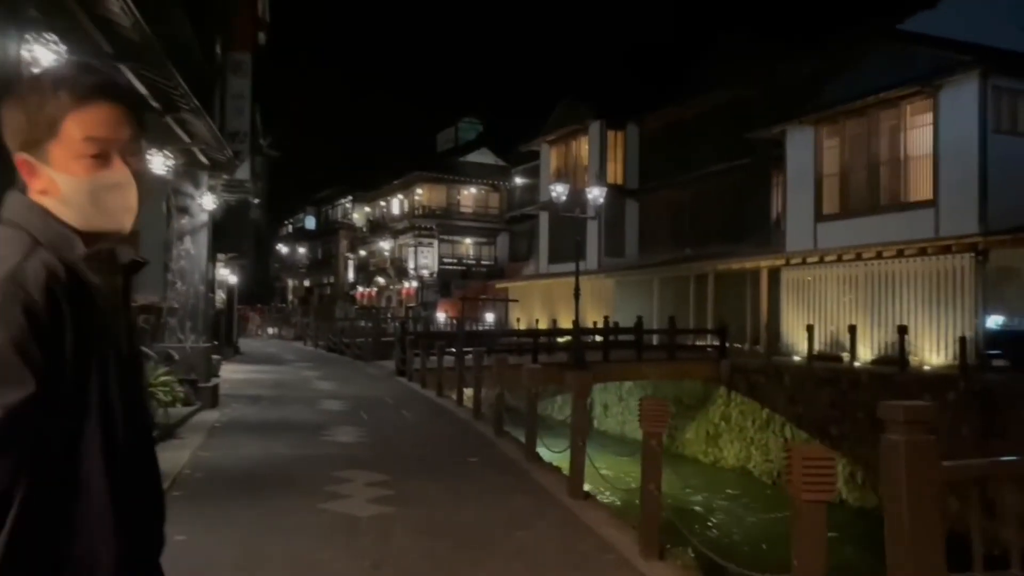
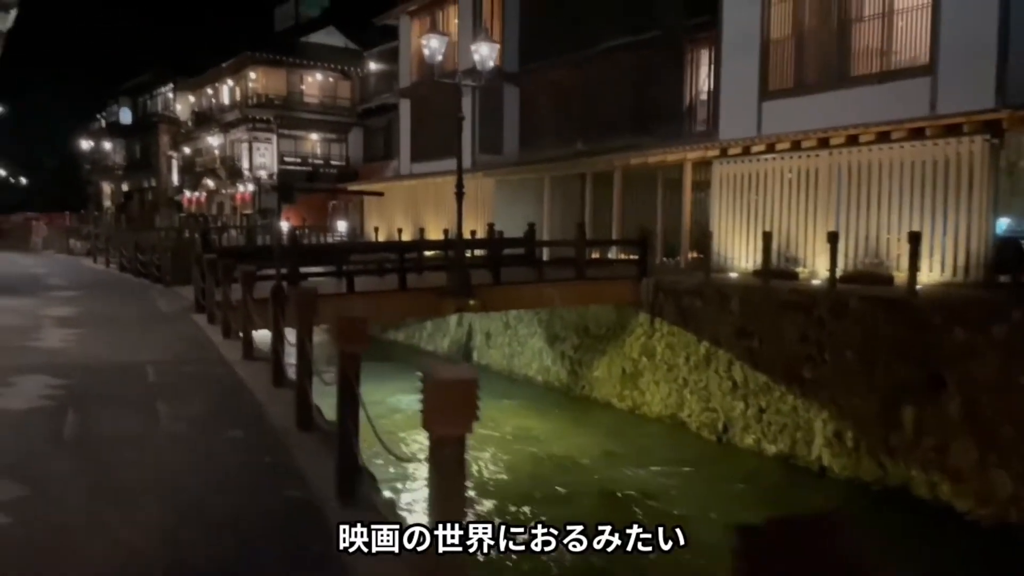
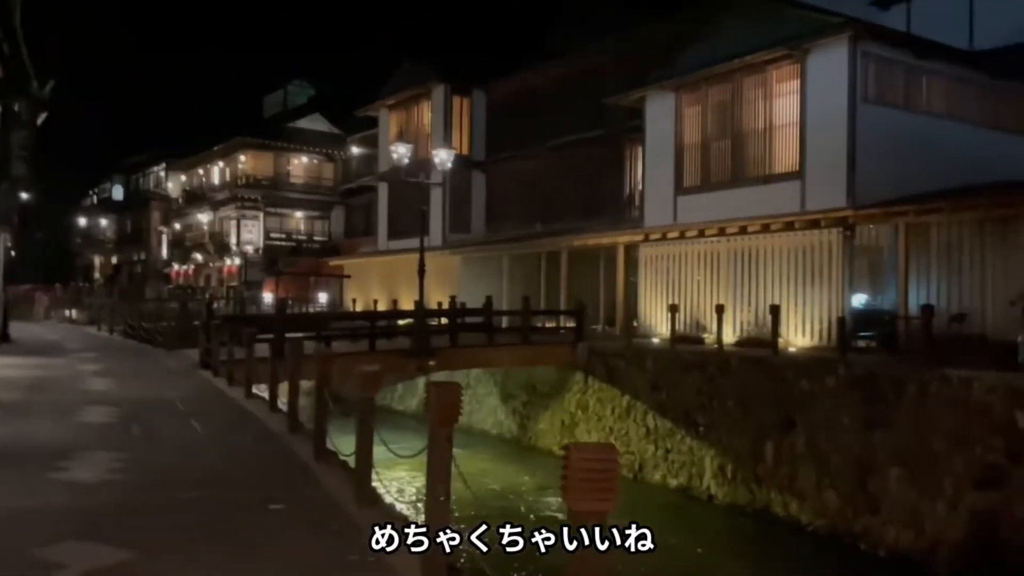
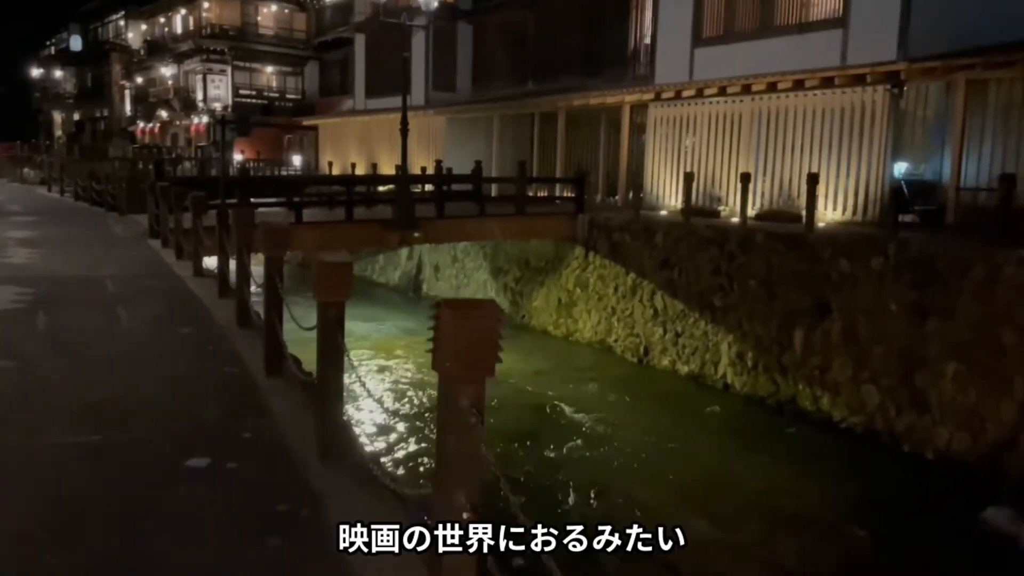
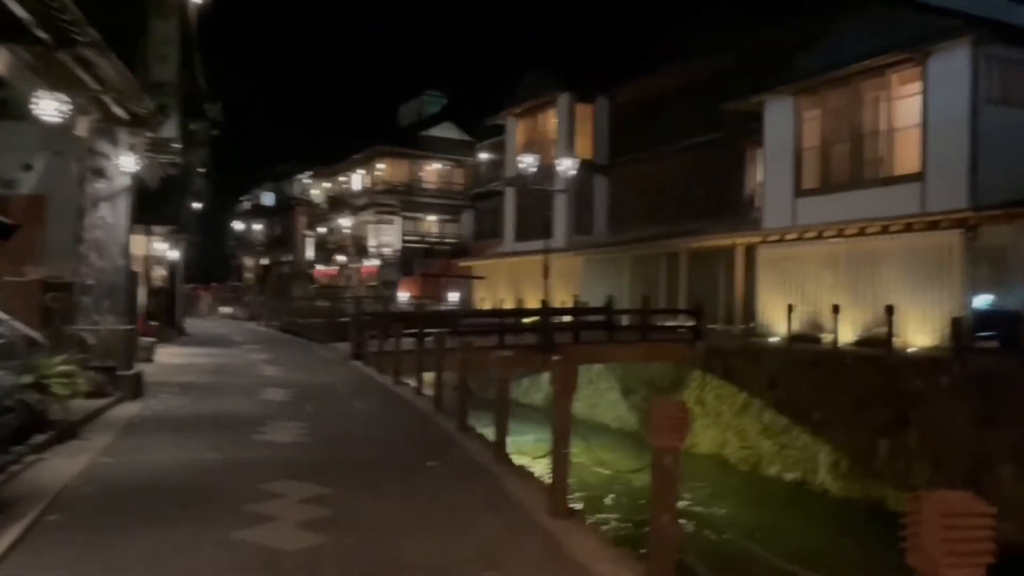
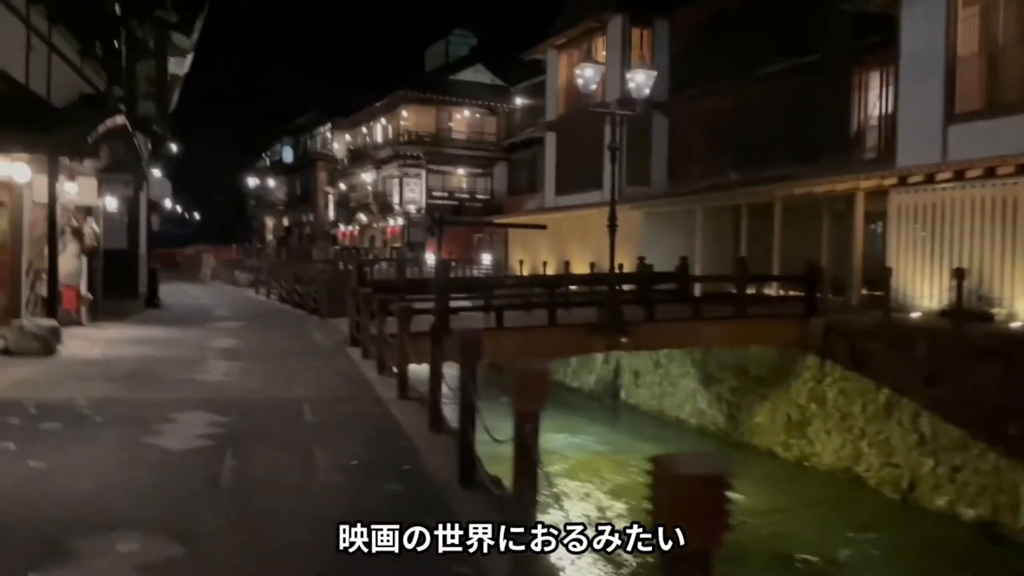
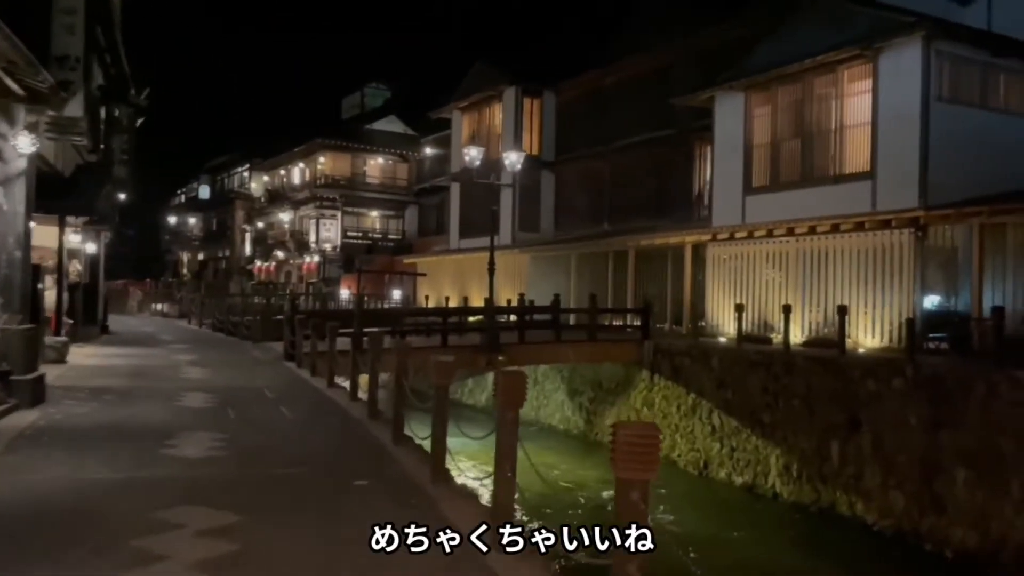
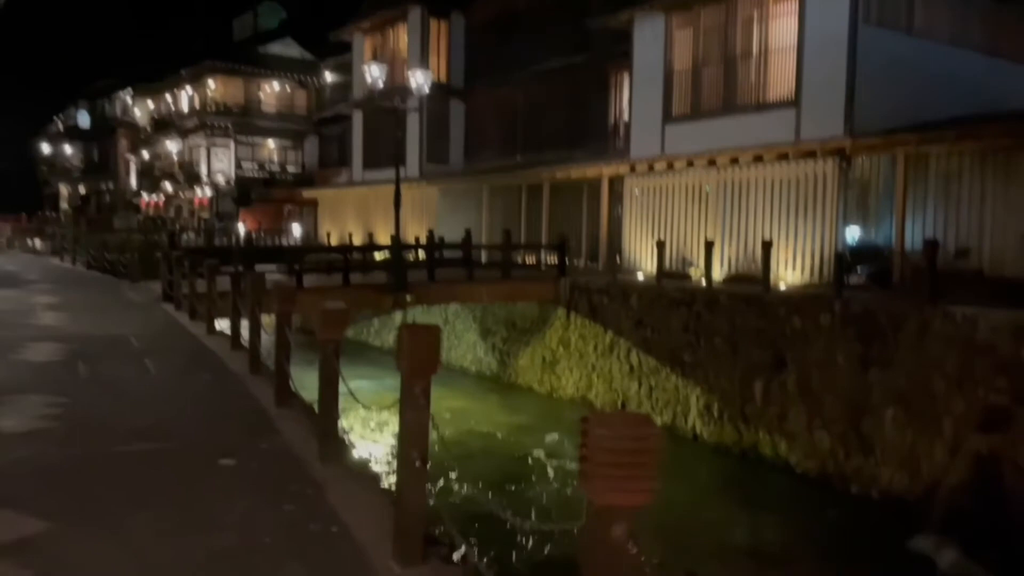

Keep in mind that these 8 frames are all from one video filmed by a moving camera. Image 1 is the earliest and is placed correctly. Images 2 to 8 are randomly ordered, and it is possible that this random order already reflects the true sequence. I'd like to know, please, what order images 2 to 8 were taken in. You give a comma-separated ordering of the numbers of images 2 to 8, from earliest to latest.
5, 7, 3, 8, 4, 2, 6
